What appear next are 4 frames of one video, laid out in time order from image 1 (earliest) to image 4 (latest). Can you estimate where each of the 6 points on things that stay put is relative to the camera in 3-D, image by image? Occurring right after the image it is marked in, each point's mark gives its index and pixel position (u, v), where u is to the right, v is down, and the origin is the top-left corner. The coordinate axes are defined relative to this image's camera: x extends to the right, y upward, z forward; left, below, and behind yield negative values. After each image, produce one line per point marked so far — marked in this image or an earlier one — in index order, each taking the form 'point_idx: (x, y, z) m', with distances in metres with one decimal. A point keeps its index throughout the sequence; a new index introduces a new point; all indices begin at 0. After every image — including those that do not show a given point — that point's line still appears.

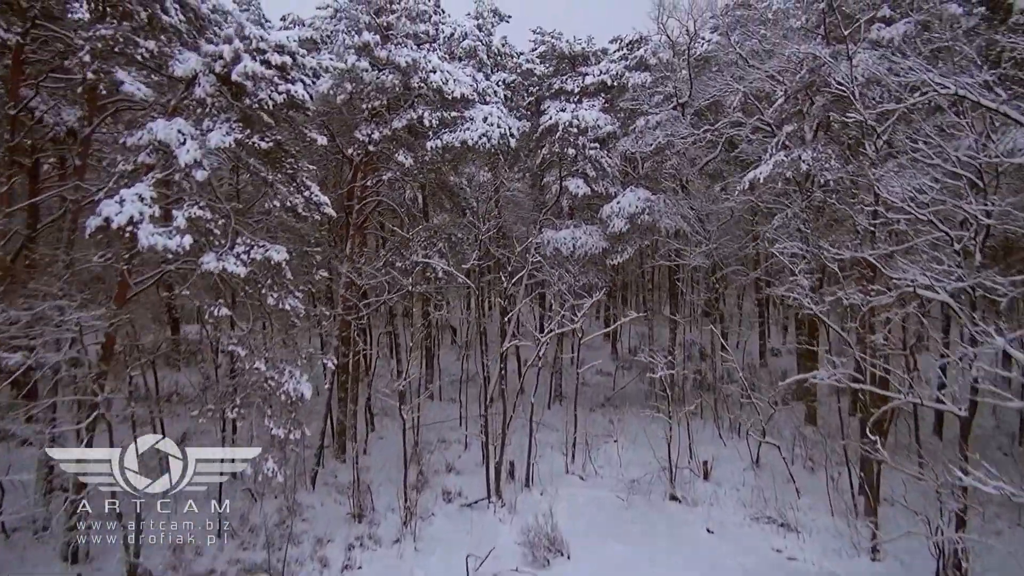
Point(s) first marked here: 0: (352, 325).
0: (-2.5, -0.6, +12.7) m
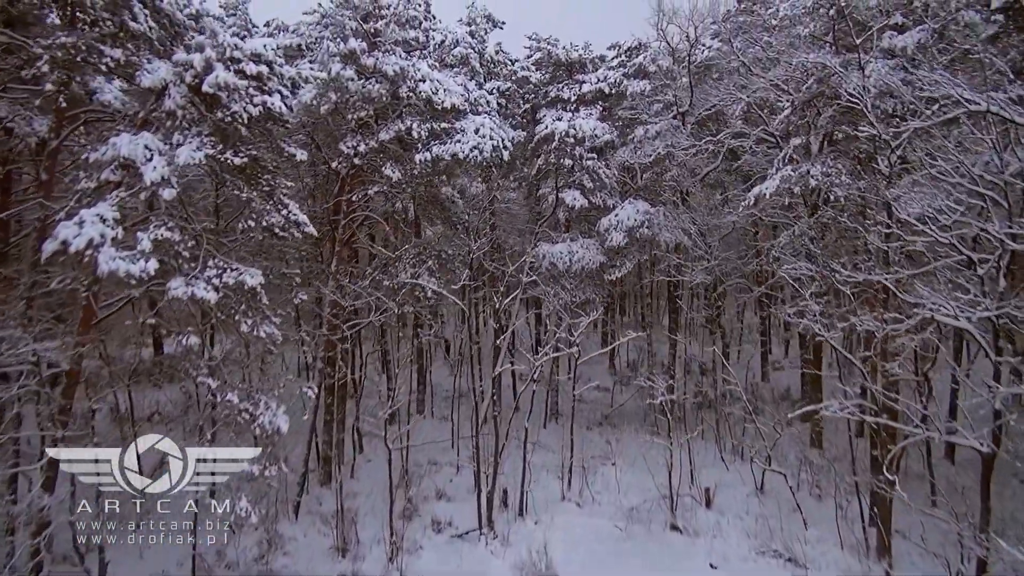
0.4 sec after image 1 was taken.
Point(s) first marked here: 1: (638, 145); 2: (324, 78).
0: (-2.6, -0.8, +12.1) m
1: (+2.5, +2.8, +16.1) m
2: (-2.4, +2.7, +10.7) m
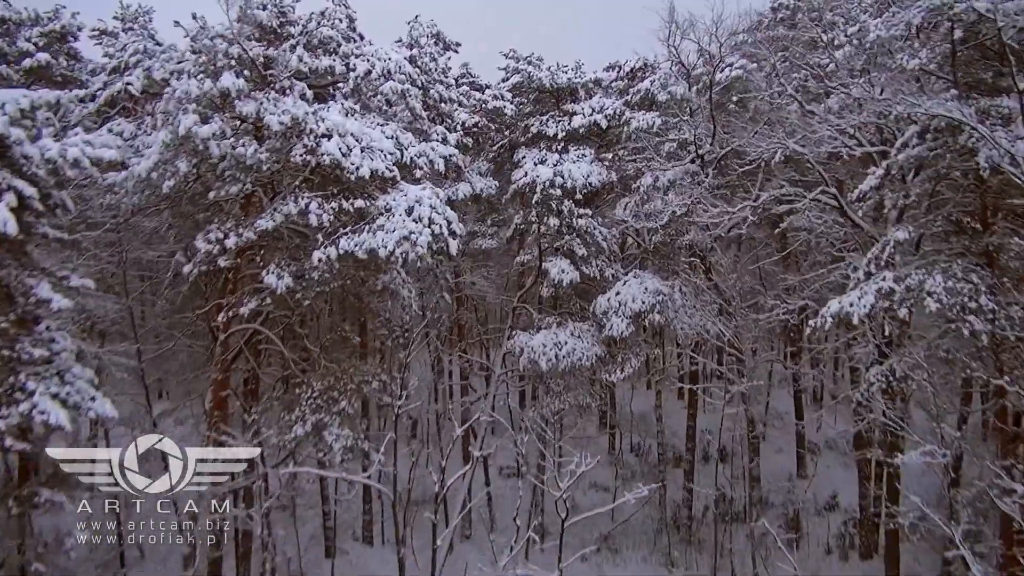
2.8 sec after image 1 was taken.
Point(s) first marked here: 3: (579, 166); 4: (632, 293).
0: (-3.0, -2.3, +8.2) m
1: (+2.0, +1.4, +12.3) m
2: (-2.9, +1.2, +6.9) m
3: (+1.0, +1.8, +12.3) m
4: (+1.7, -0.1, +11.7) m
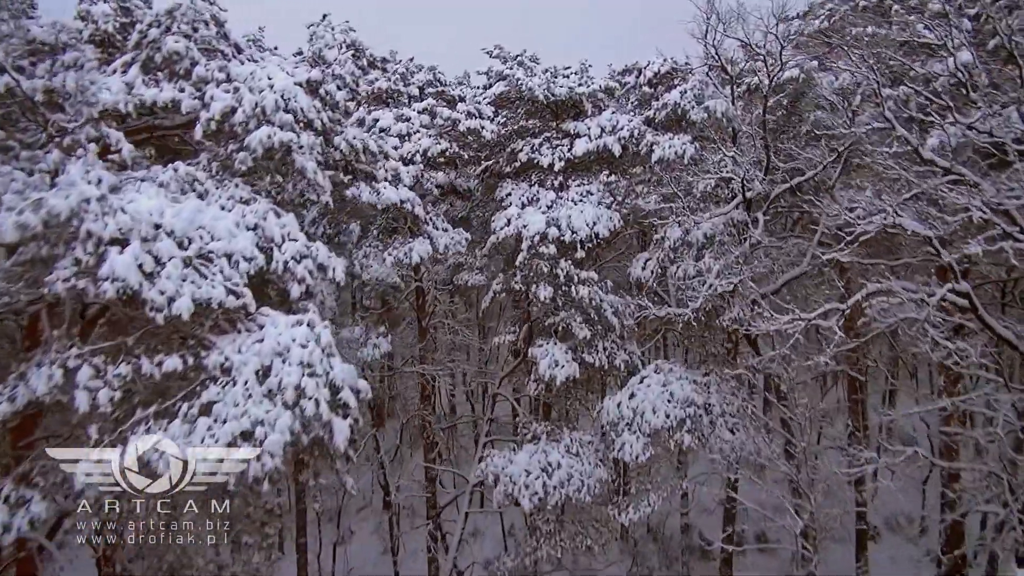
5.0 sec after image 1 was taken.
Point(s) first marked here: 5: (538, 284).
0: (-3.4, -3.5, +5.1) m
1: (+1.7, +0.3, +8.9) m
2: (-3.3, 0.0, +3.6) m
3: (+0.7, +0.8, +8.9) m
4: (+1.4, -1.2, +8.3) m
5: (+0.2, 0.0, +8.8) m
